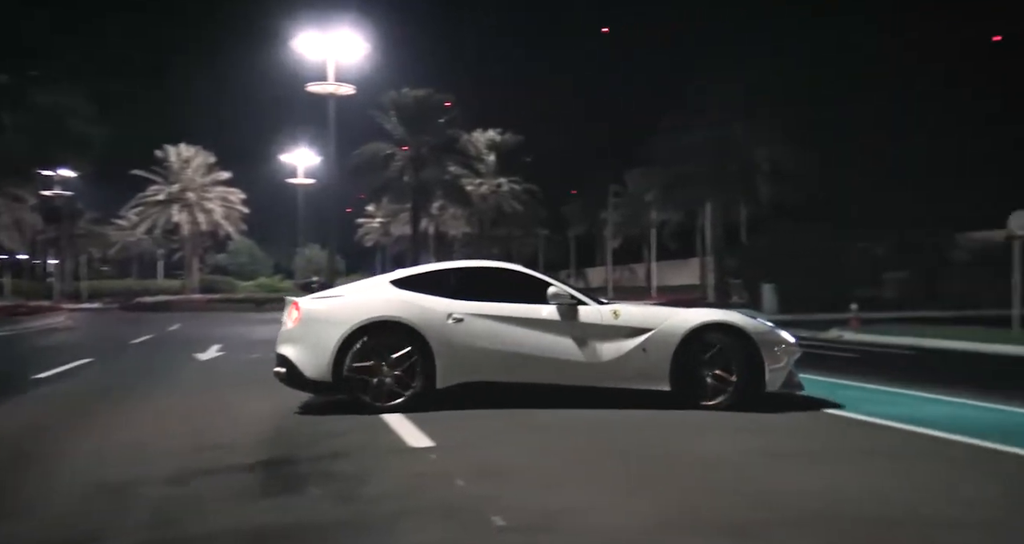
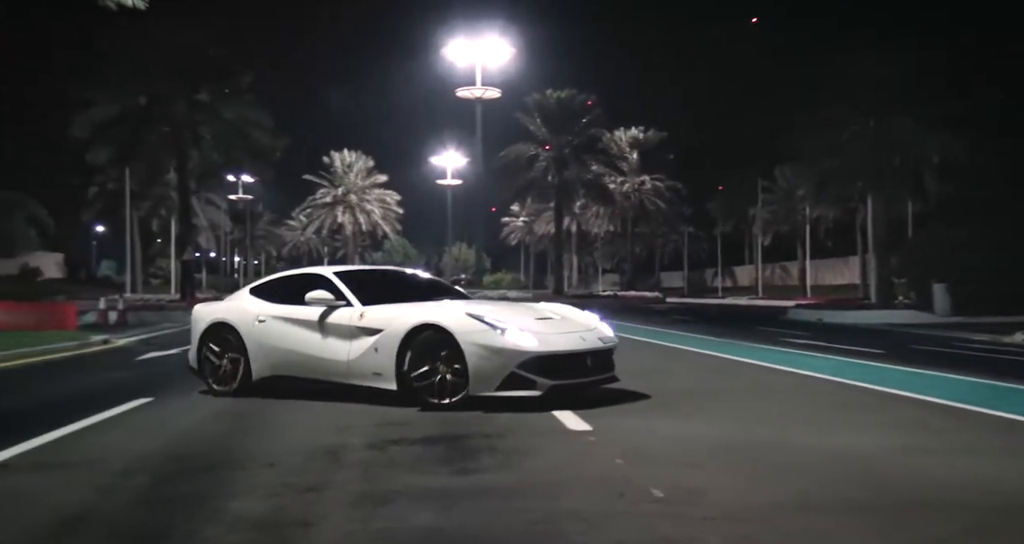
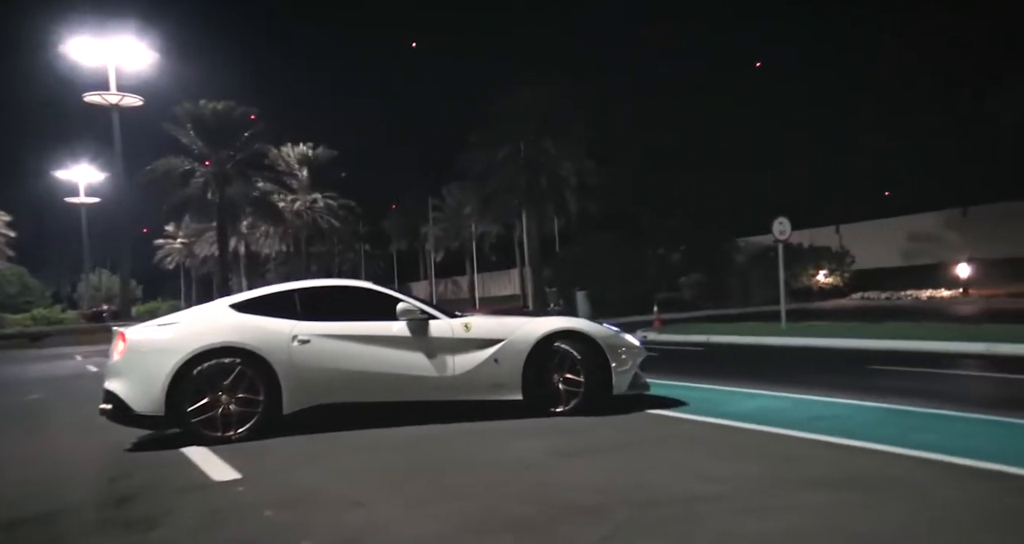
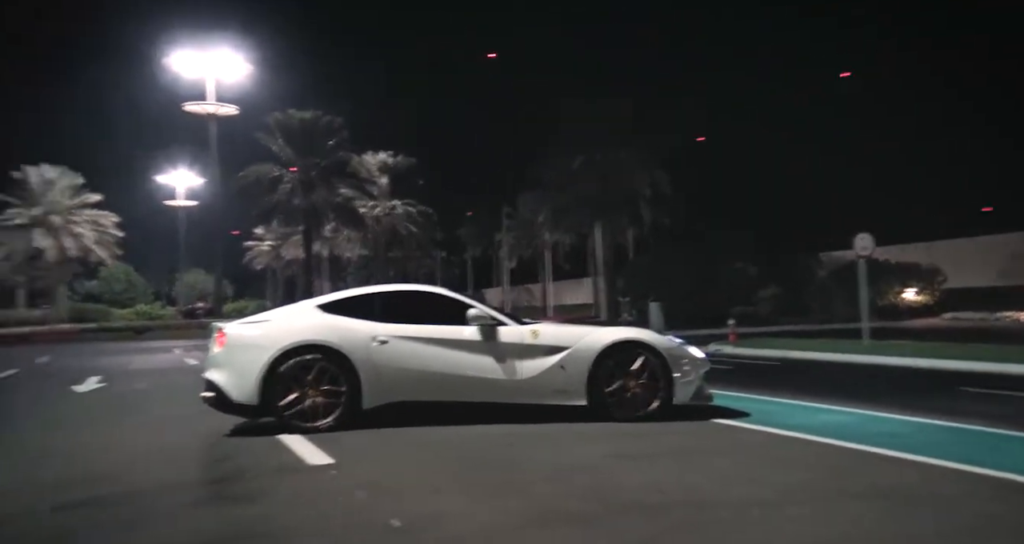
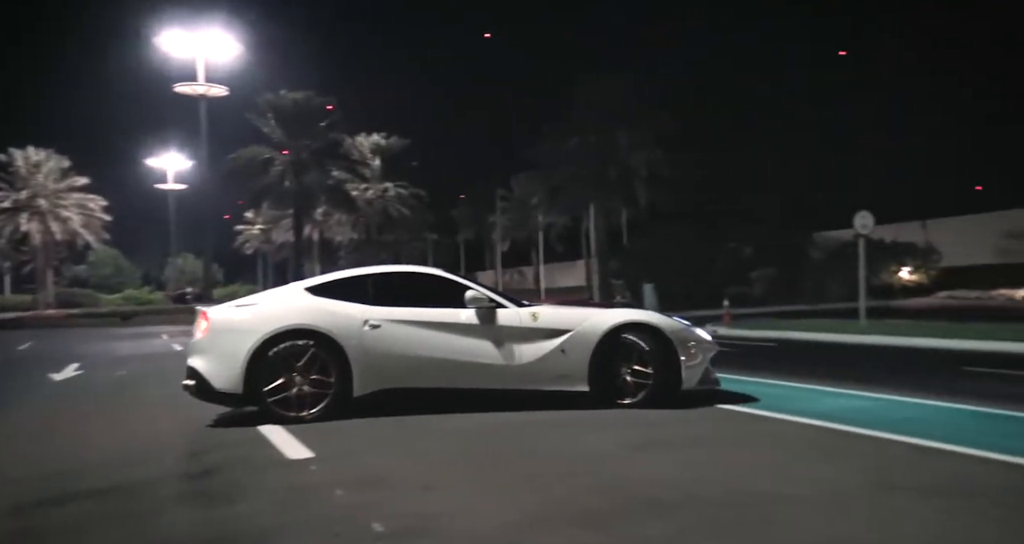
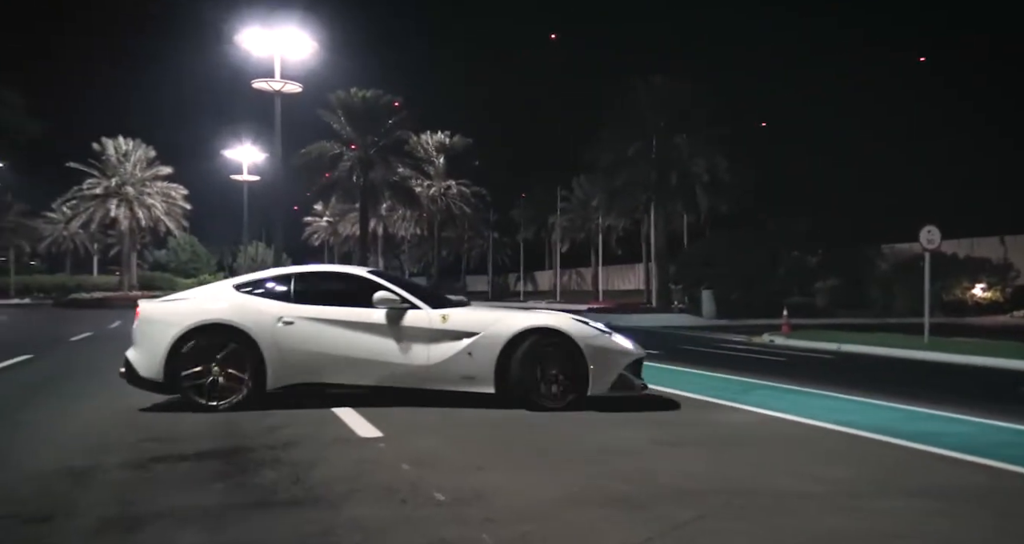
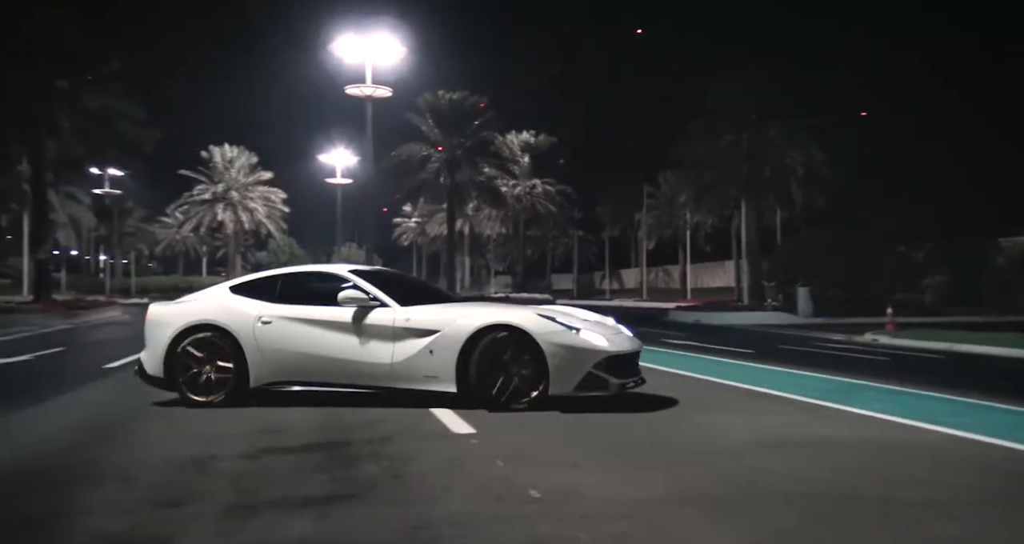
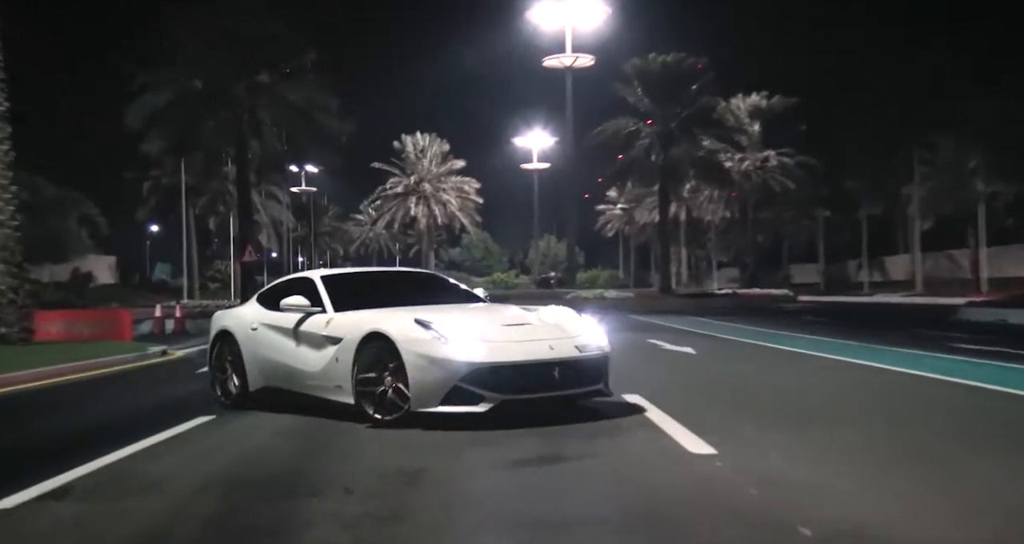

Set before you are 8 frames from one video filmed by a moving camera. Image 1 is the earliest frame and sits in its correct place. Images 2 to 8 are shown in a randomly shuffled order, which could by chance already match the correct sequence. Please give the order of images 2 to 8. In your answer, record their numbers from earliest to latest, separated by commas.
5, 3, 4, 6, 7, 2, 8
